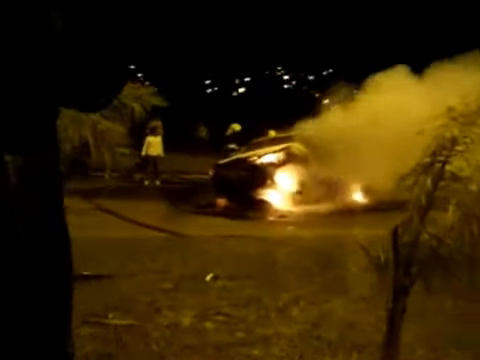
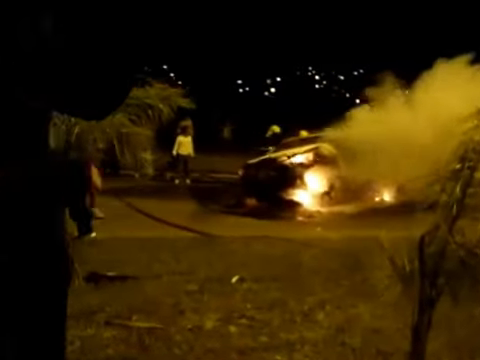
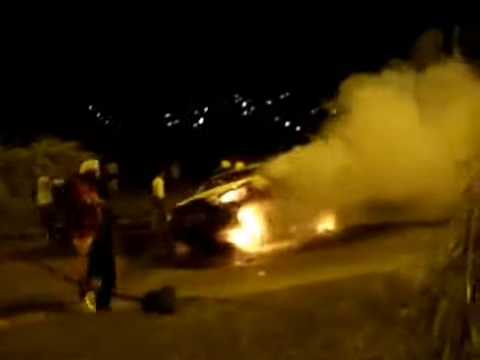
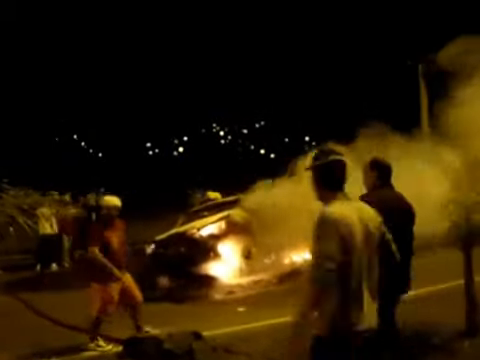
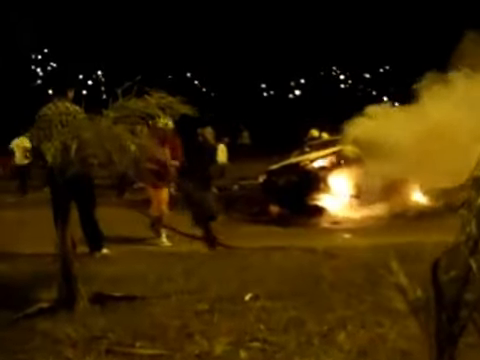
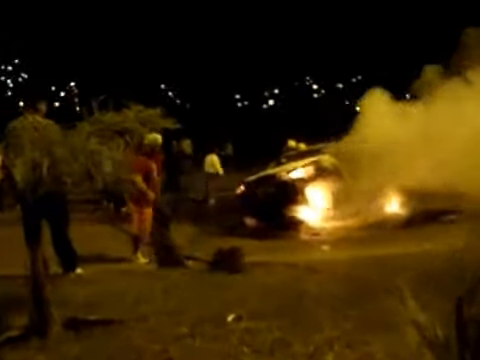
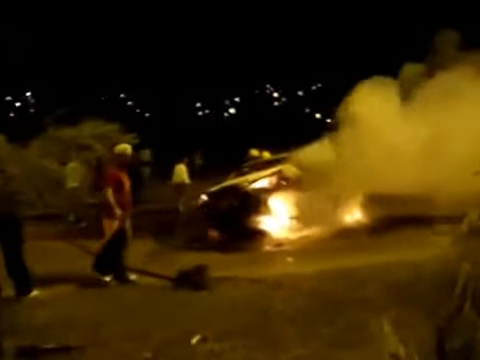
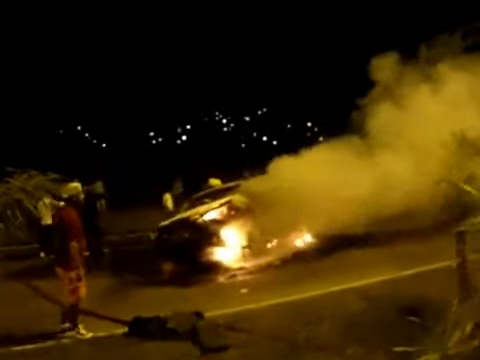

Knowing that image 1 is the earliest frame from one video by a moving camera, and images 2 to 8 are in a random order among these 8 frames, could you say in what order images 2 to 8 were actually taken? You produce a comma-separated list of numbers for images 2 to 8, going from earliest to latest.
2, 5, 6, 7, 3, 8, 4
